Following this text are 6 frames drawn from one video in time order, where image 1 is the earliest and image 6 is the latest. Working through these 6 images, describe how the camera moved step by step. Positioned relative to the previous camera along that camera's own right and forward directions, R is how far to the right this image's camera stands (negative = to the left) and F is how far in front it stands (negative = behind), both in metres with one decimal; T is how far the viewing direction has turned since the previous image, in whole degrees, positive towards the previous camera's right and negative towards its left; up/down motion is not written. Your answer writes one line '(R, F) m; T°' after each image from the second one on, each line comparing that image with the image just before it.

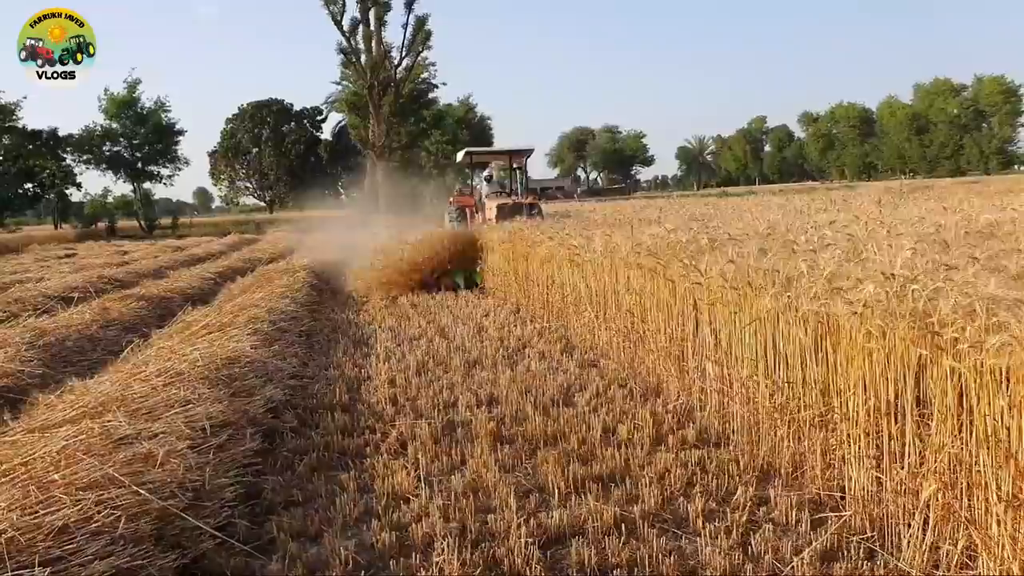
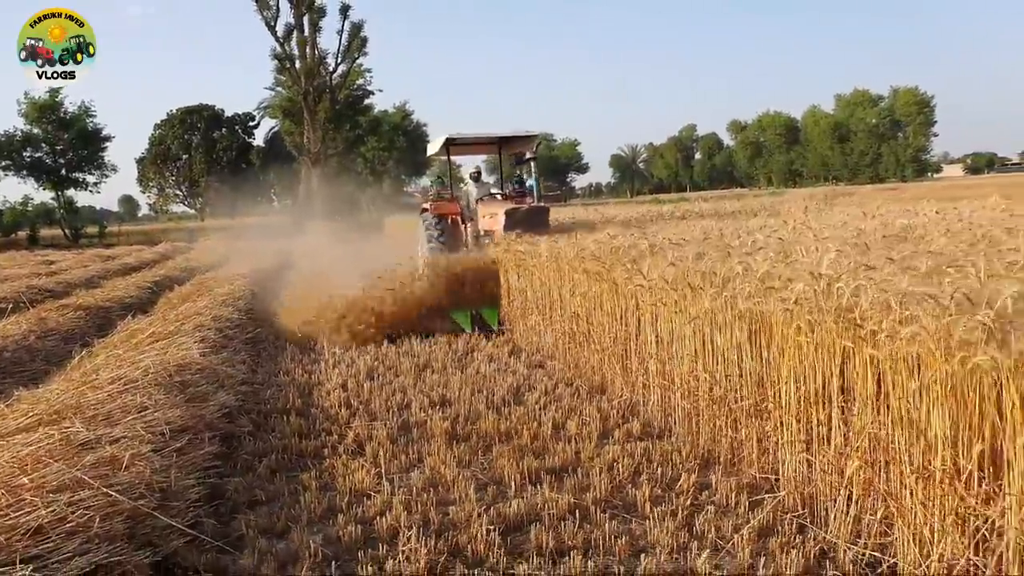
(-0.1, -0.2) m; +4°
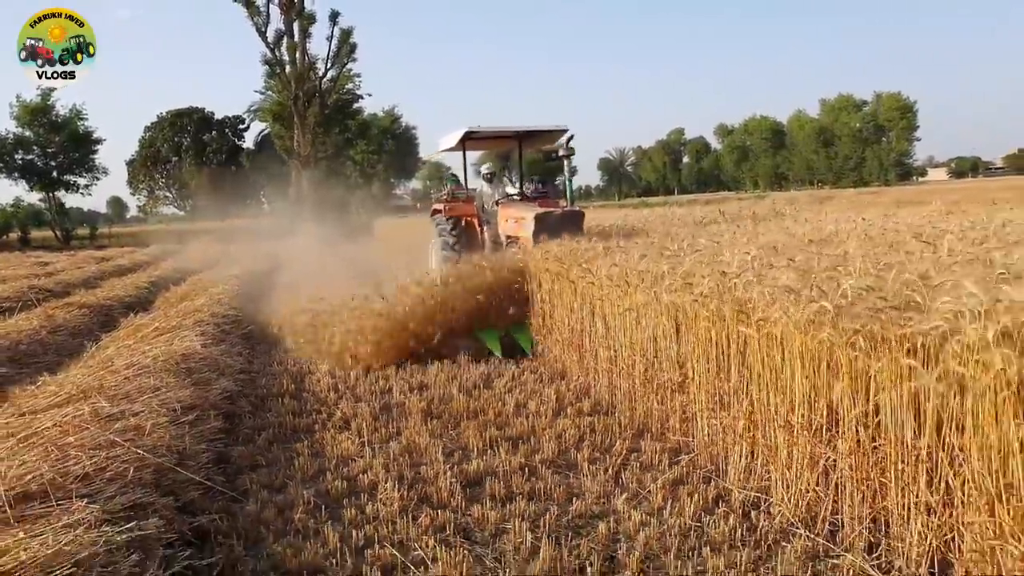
(+0.2, -0.8) m; +1°
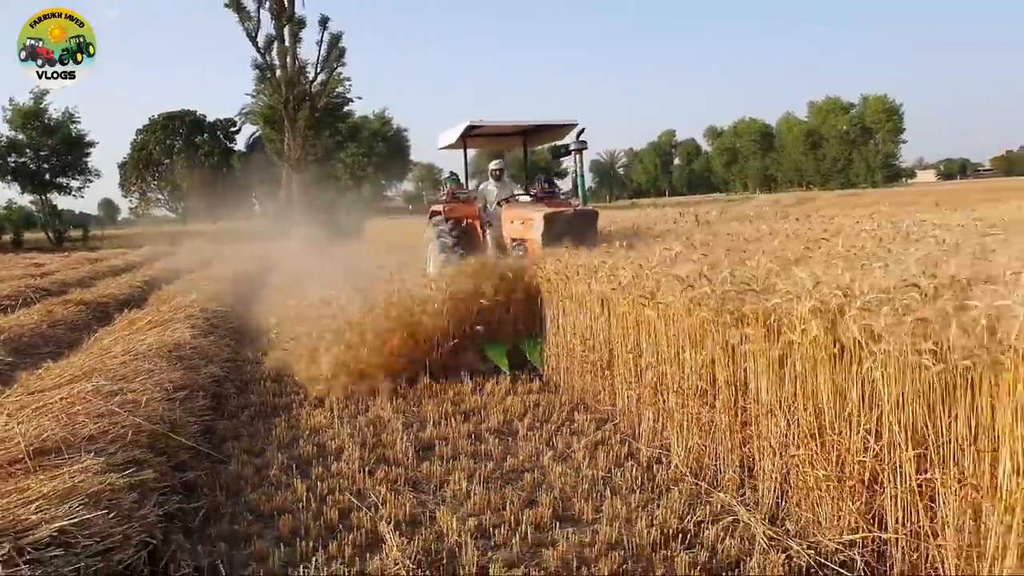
(+0.3, -0.7) m; 0°
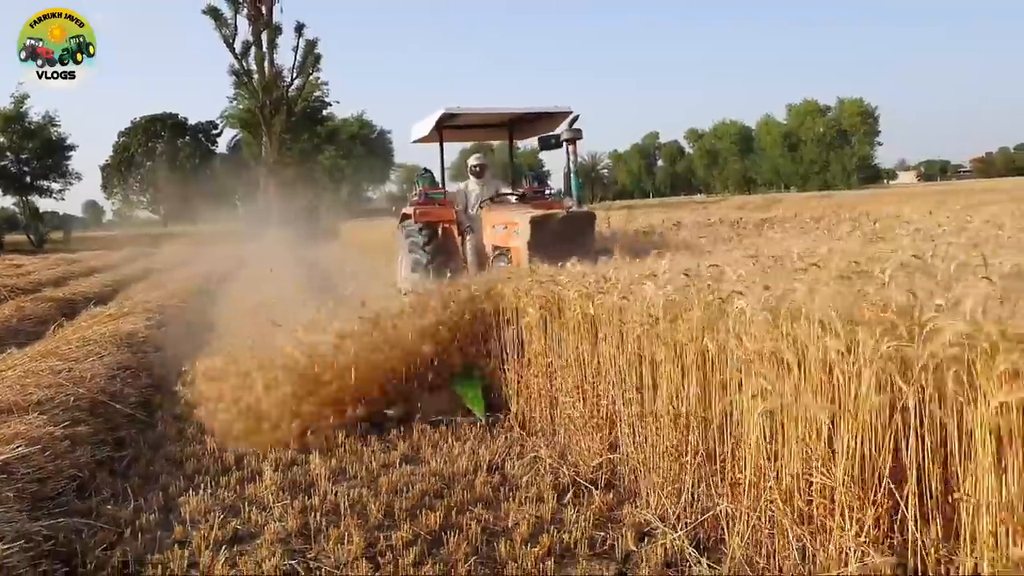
(+0.8, -1.1) m; +1°
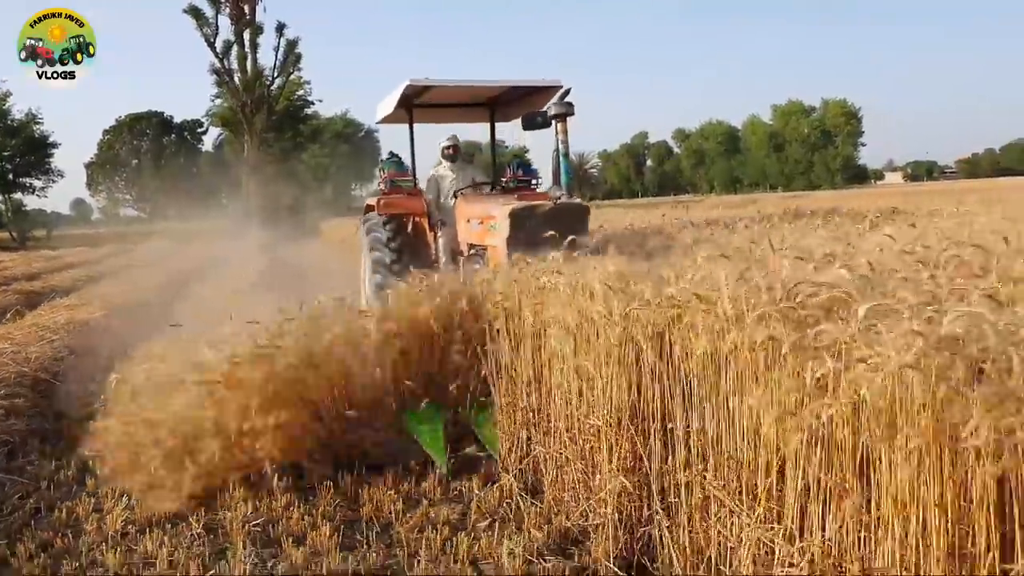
(+0.7, -0.6) m; +1°
